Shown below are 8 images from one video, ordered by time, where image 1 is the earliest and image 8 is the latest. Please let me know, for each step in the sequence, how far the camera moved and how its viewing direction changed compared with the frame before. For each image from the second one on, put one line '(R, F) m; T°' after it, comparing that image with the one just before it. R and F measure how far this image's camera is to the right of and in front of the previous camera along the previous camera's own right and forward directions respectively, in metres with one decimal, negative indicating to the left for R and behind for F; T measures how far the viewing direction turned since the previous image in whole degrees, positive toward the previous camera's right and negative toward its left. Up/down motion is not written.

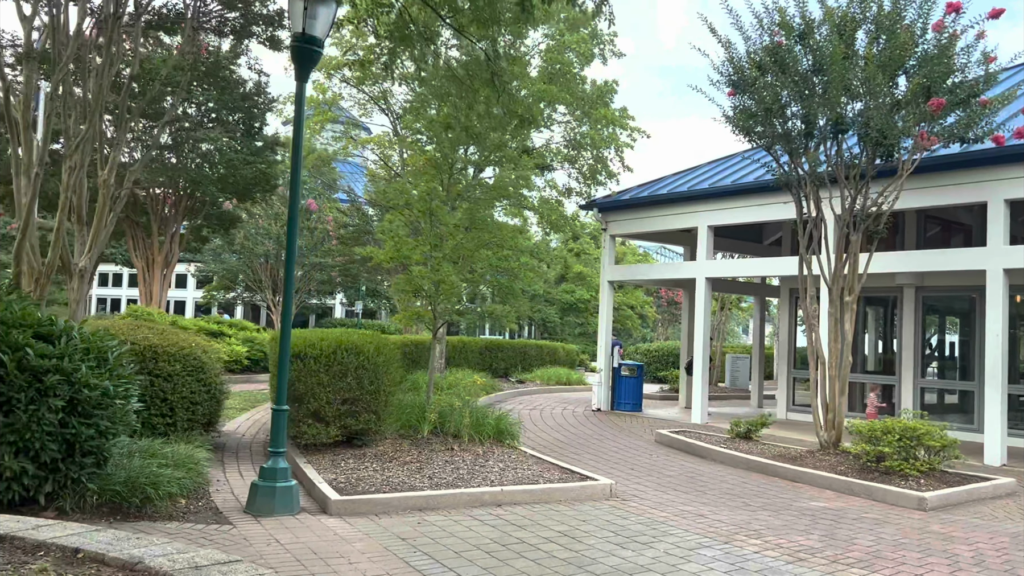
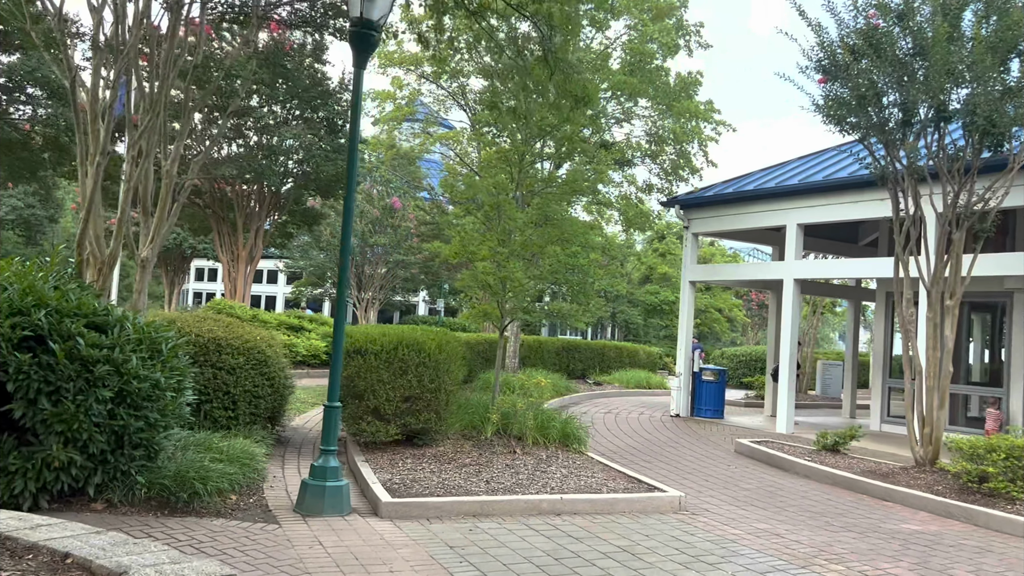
(+0.2, +0.4) m; -6°
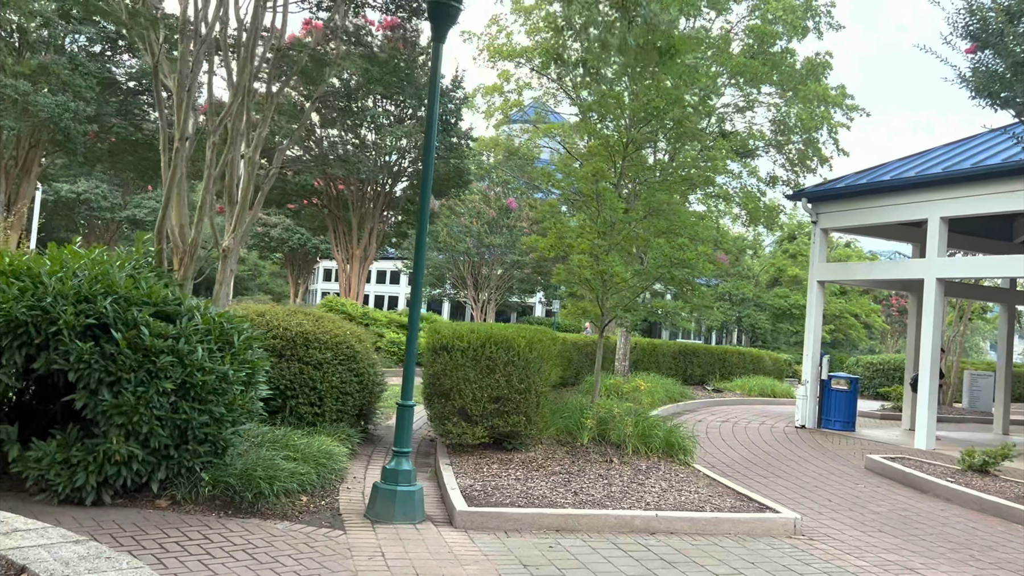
(+0.2, +0.6) m; -8°
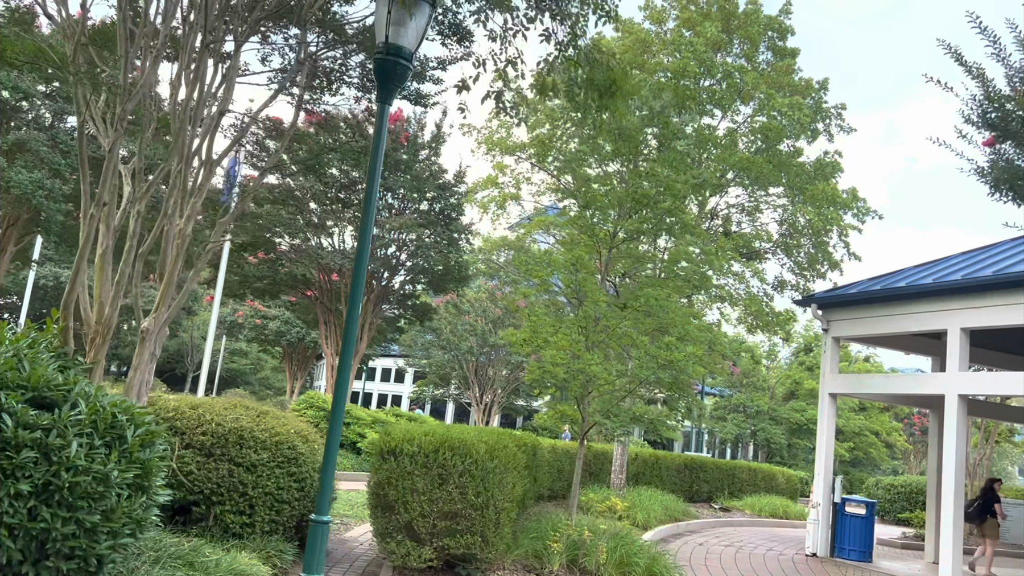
(+0.4, +0.8) m; -1°
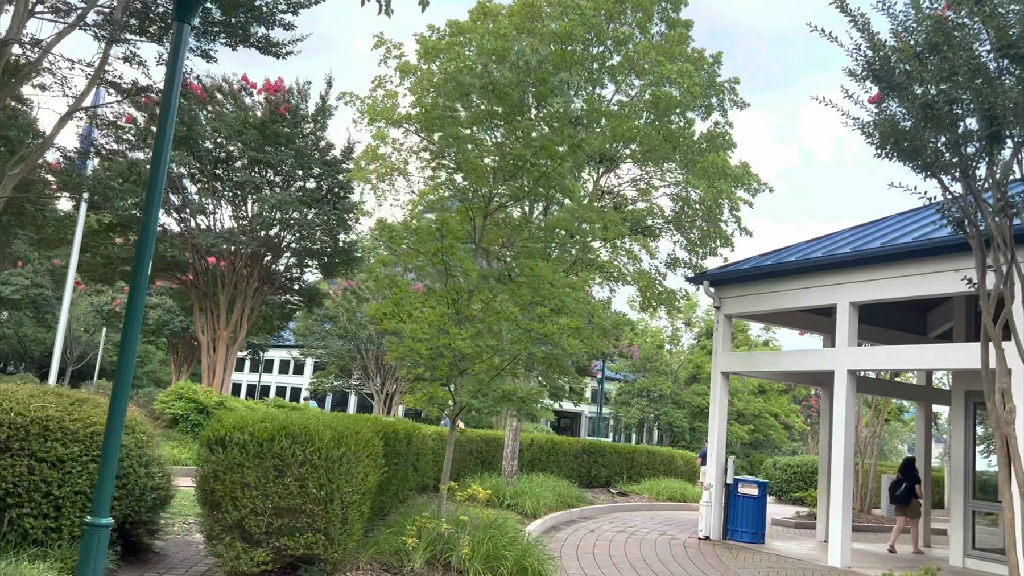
(+0.4, +0.7) m; +6°
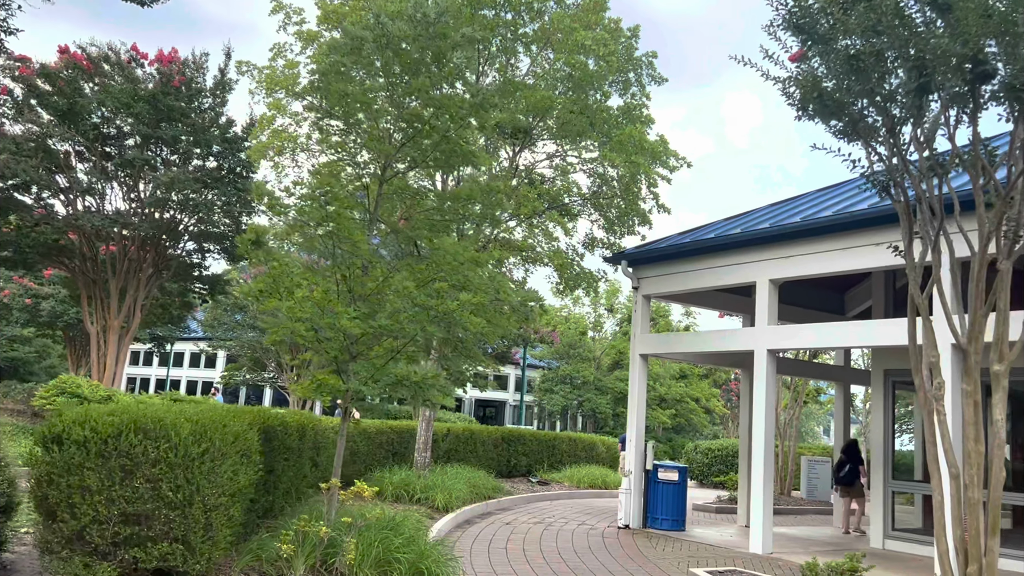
(+0.2, +0.6) m; +5°
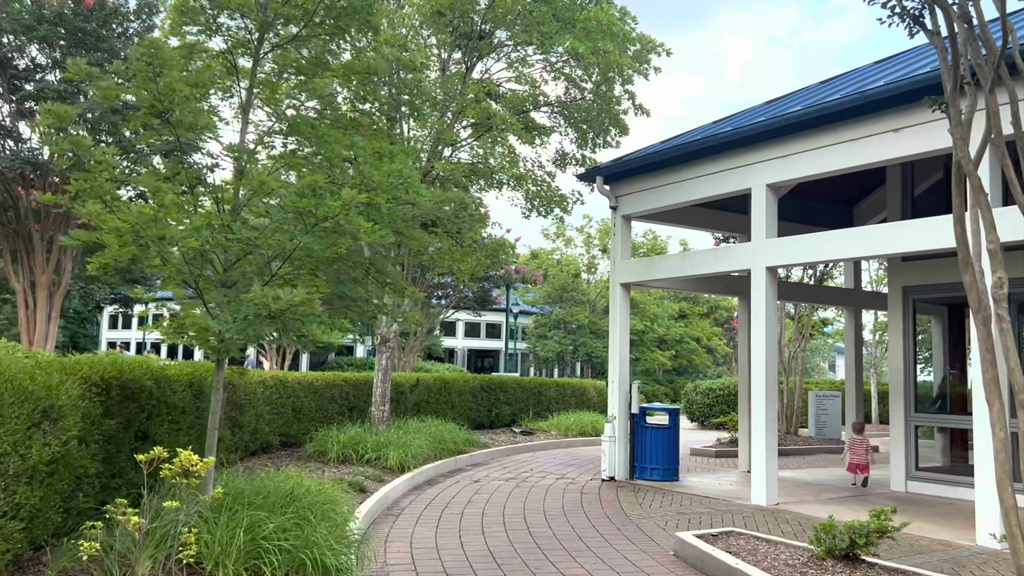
(+0.5, +1.6) m; 0°
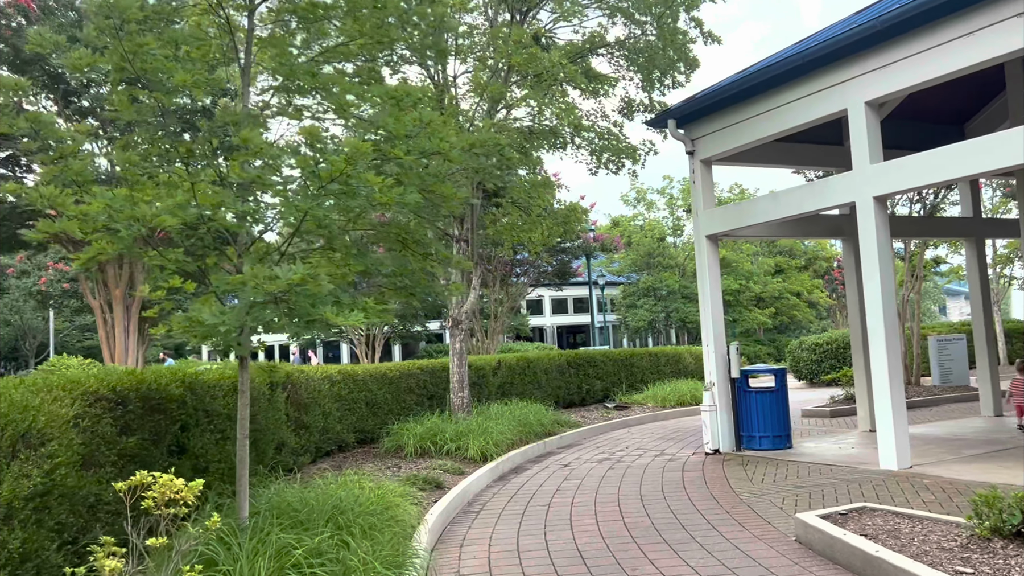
(+0.2, +0.9) m; -6°
